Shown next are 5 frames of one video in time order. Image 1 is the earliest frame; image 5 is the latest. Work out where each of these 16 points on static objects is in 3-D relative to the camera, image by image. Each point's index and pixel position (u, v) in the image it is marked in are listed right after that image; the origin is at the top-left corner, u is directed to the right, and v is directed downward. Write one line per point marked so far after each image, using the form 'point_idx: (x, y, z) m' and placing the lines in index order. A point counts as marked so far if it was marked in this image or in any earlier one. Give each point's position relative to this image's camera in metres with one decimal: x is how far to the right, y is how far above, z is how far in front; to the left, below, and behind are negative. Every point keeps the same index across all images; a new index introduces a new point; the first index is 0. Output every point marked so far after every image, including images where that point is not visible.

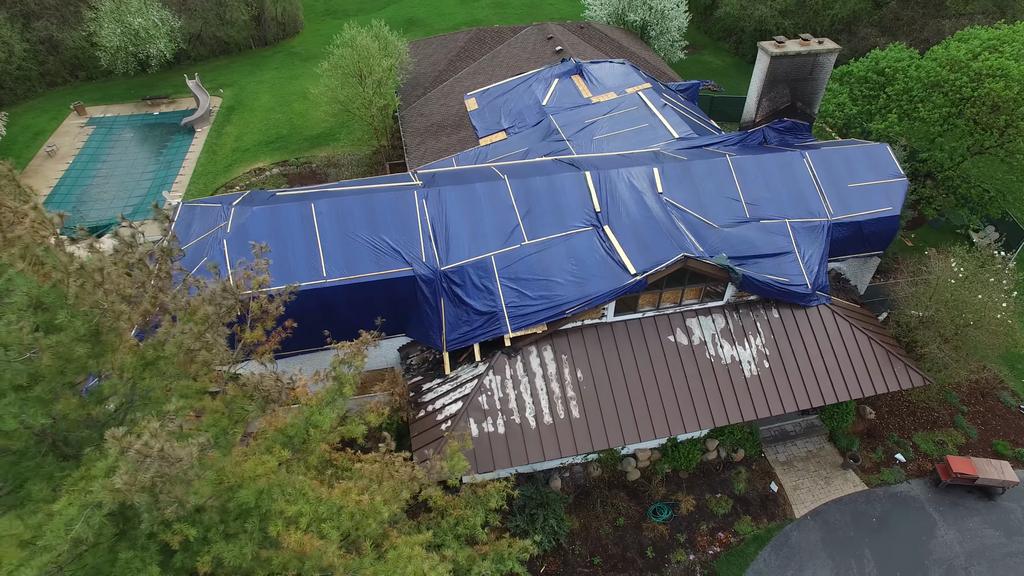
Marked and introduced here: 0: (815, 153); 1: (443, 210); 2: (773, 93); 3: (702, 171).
0: (+8.3, +3.6, +17.3) m
1: (-1.5, +1.9, +15.6) m
2: (+7.7, +5.7, +18.5) m
3: (+5.0, +3.1, +16.7) m
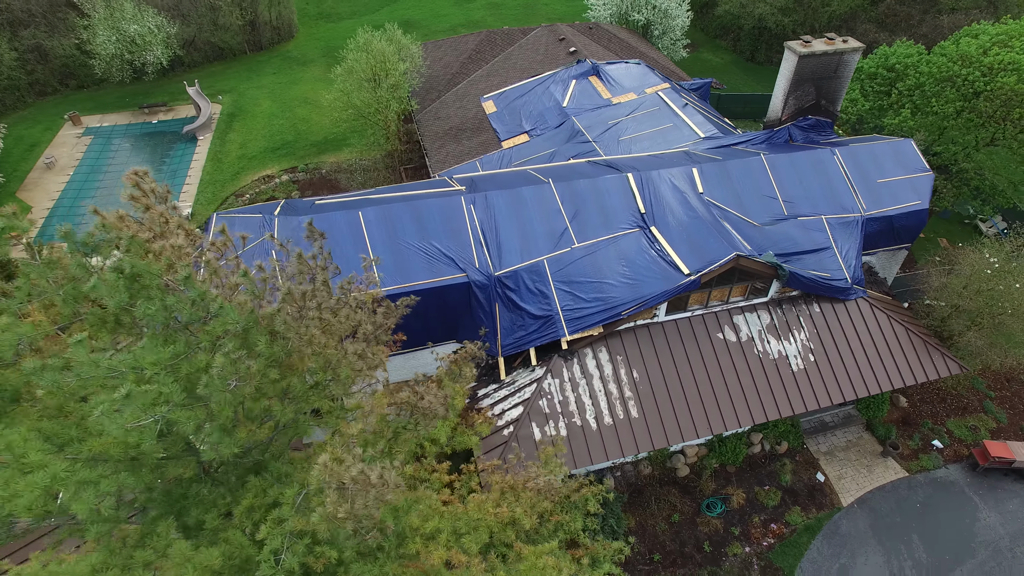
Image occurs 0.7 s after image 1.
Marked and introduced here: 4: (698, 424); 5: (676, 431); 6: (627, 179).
0: (+9.3, +3.8, +17.6) m
1: (-0.4, +1.8, +15.6) m
2: (+8.6, +5.8, +18.9) m
3: (+6.1, +3.1, +16.9) m
4: (+4.4, -3.2, +14.8) m
5: (+3.8, -3.3, +14.6) m
6: (+3.0, +2.8, +16.2) m
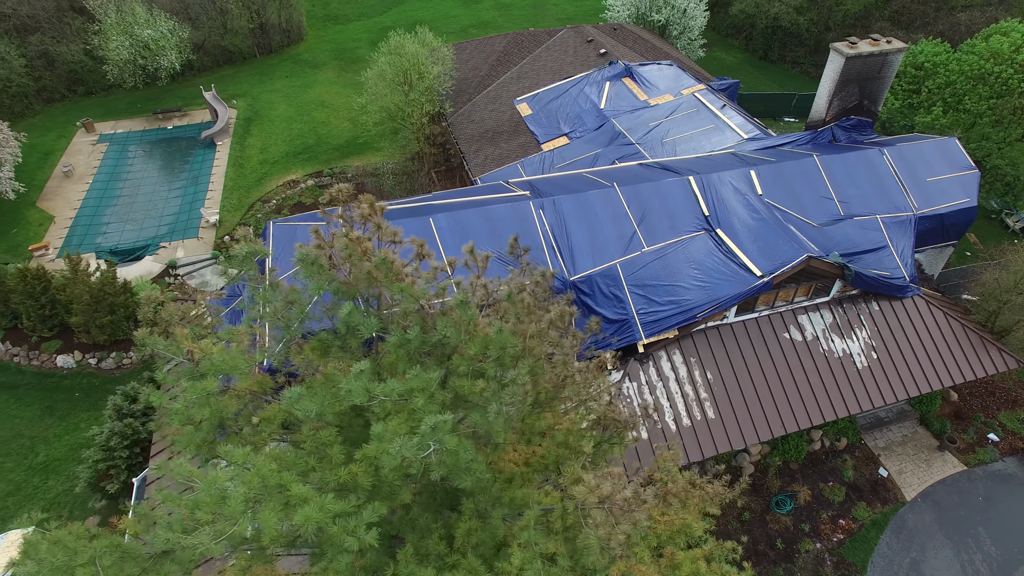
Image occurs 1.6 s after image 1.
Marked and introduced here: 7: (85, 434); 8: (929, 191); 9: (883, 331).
0: (+10.8, +3.9, +17.9) m
1: (+1.3, +1.7, +15.7) m
2: (+10.0, +5.9, +19.2) m
3: (+7.6, +3.1, +17.1) m
4: (+6.1, -3.2, +14.9) m
5: (+5.6, -3.3, +14.8) m
6: (+4.6, +2.7, +16.3) m
7: (-13.3, -4.6, +19.8) m
8: (+11.6, +2.7, +17.6) m
9: (+9.5, -1.1, +16.2) m
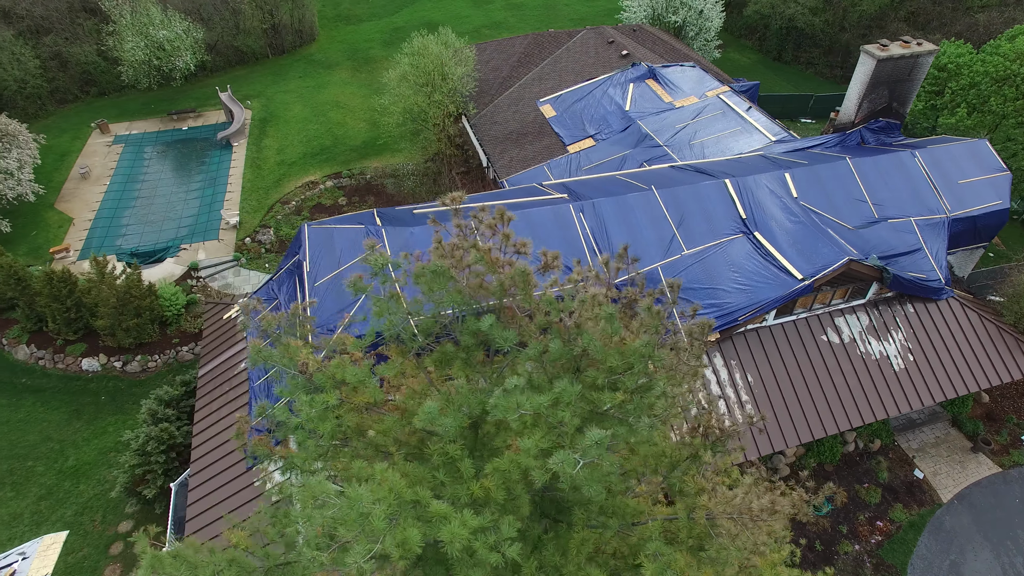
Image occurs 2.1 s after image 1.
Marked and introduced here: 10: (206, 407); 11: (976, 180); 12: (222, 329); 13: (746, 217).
0: (+11.7, +3.8, +18.0) m
1: (+2.2, +1.6, +15.7) m
2: (+11.0, +5.8, +19.2) m
3: (+8.6, +3.1, +17.2) m
4: (+7.1, -3.2, +15.0) m
5: (+6.5, -3.4, +14.8) m
6: (+5.5, +2.7, +16.4) m
7: (-12.4, -4.6, +19.7) m
8: (+12.5, +2.6, +17.6) m
9: (+10.5, -1.2, +16.3) m
10: (-7.3, -2.8, +15.1) m
11: (+13.1, +3.1, +17.9) m
12: (-7.8, -1.1, +16.9) m
13: (+5.9, +1.8, +15.9) m
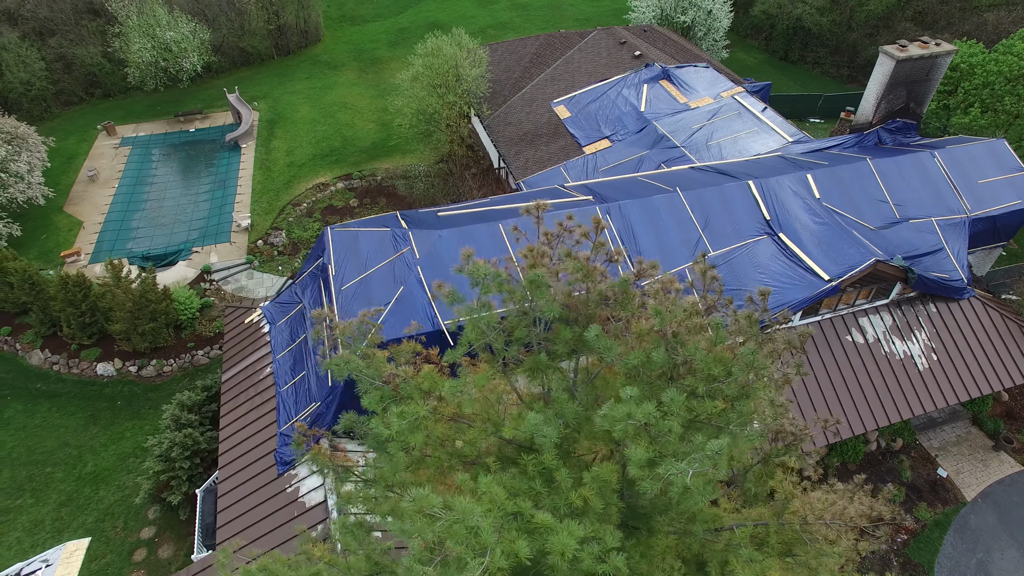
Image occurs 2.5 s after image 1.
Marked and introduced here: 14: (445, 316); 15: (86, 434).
0: (+12.3, +3.9, +18.1) m
1: (+2.8, +1.6, +15.7) m
2: (+11.5, +5.8, +19.3) m
3: (+9.2, +3.1, +17.2) m
4: (+7.8, -3.3, +15.0) m
5: (+7.2, -3.4, +14.8) m
6: (+6.1, +2.6, +16.4) m
7: (-11.8, -4.8, +19.6) m
8: (+13.1, +2.6, +17.7) m
9: (+11.1, -1.2, +16.4) m
10: (-6.7, -2.9, +15.1) m
11: (+13.7, +3.1, +18.0) m
12: (-7.1, -1.2, +16.8) m
13: (+6.5, +1.7, +16.0) m
14: (-1.5, -0.6, +14.0) m
15: (-13.4, -4.6, +19.9) m
